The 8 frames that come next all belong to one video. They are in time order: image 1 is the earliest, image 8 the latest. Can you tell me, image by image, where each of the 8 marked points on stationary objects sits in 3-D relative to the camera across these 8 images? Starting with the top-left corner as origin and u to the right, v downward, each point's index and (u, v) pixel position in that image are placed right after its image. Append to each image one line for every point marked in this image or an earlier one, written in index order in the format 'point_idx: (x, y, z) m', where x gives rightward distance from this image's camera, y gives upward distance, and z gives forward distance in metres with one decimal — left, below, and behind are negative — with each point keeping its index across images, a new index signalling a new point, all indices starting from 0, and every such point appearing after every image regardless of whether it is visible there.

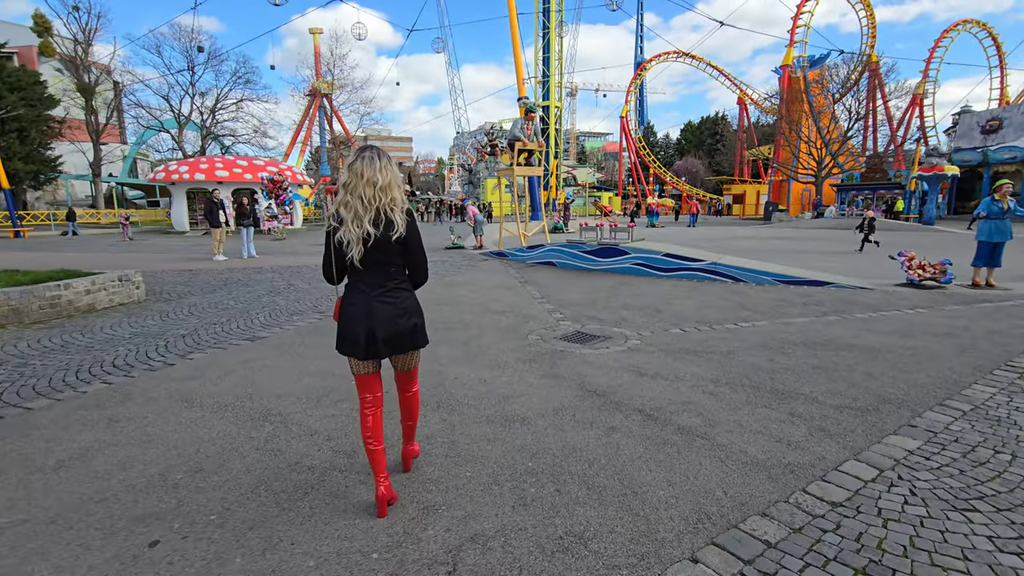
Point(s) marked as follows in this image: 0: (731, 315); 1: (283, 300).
0: (+3.2, -0.4, +7.6) m
1: (-4.0, -0.2, +9.0) m
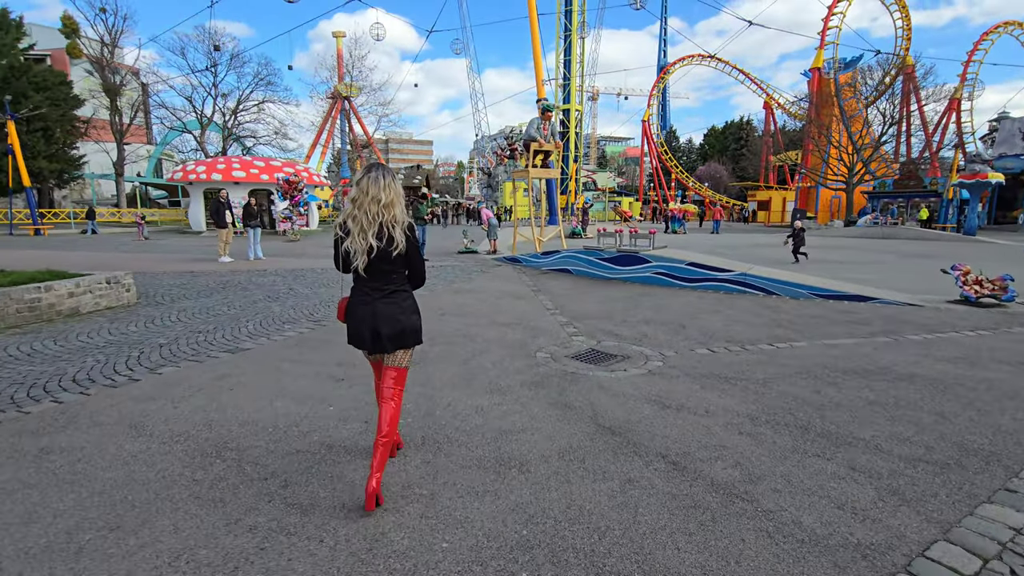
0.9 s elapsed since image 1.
0: (+3.3, -0.6, +6.8) m
1: (-3.9, -0.3, +8.5) m
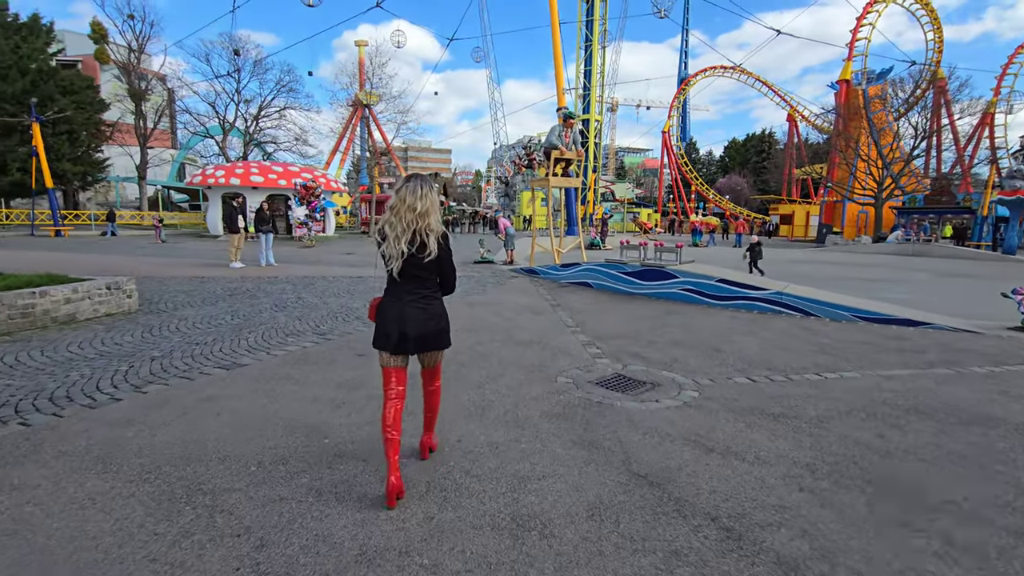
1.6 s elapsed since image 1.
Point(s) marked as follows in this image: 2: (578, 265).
0: (+3.5, -0.9, +6.1) m
1: (-3.6, -0.5, +8.1) m
2: (+1.5, +0.5, +11.7) m
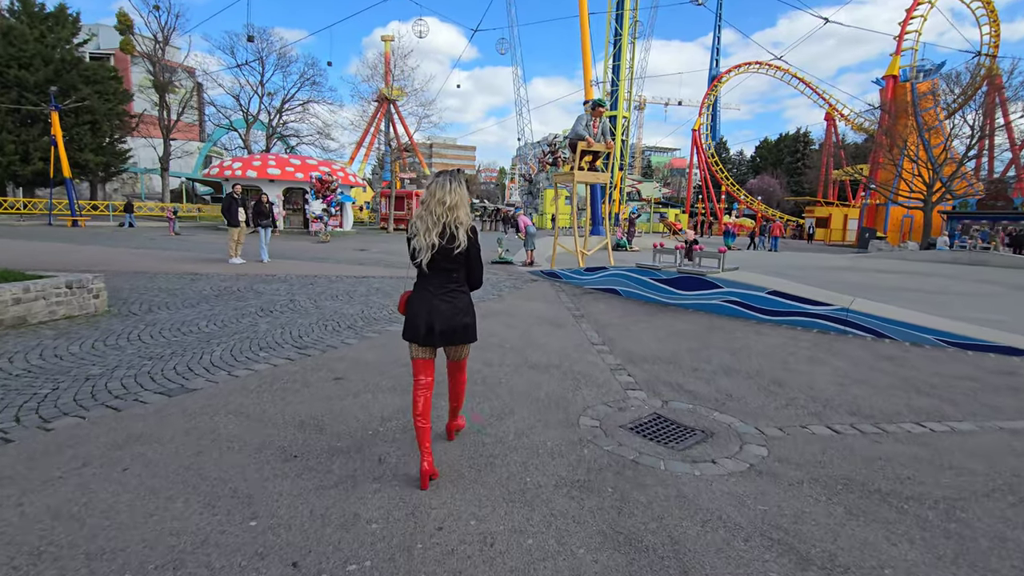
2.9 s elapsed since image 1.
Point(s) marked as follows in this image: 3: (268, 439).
0: (+3.7, -1.1, +4.8) m
1: (-3.4, -0.5, +7.0) m
2: (+1.9, +0.4, +10.5) m
3: (-1.7, -1.1, +3.7) m
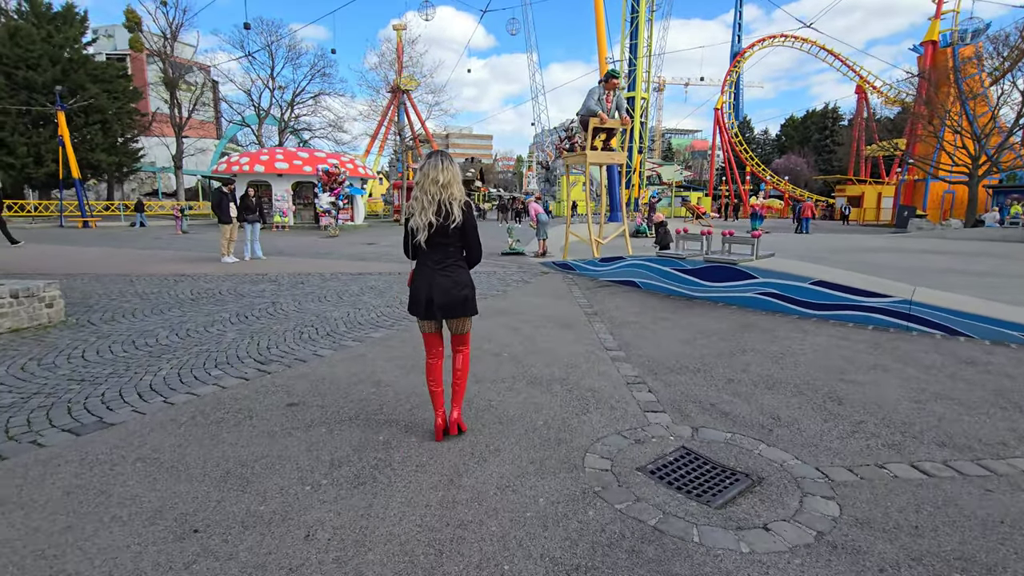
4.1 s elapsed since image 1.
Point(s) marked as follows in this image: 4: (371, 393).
0: (+3.6, -1.0, +3.7) m
1: (-3.4, -0.5, +6.2) m
2: (+2.0, +0.5, +9.4) m
3: (-1.9, -1.2, +2.8) m
4: (-1.2, -0.9, +4.4) m
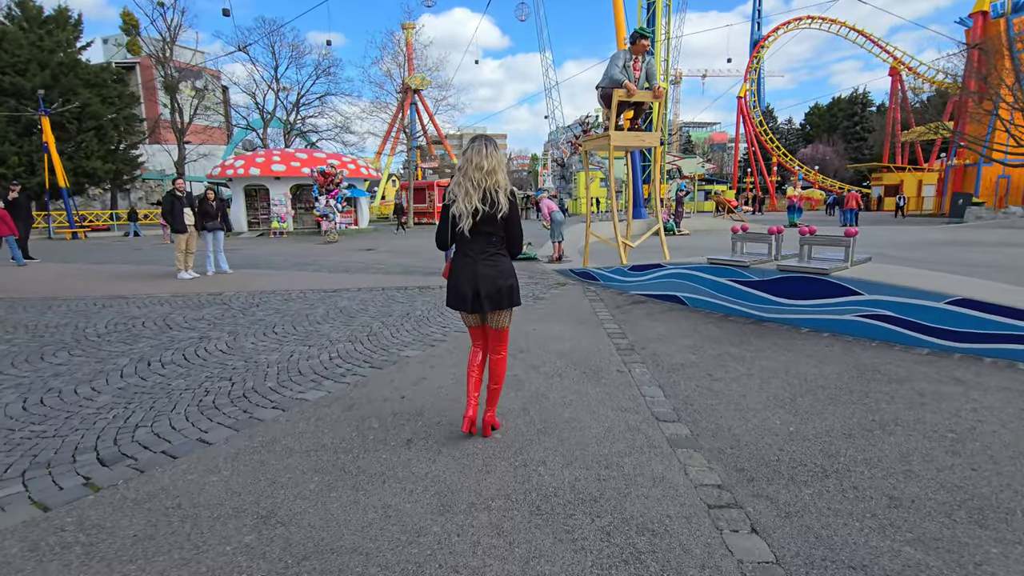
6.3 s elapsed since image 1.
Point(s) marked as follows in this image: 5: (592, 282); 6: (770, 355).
0: (+3.5, -1.2, +1.6) m
1: (-3.3, -0.9, +4.3) m
2: (+2.1, +0.3, +7.3) m
3: (-2.0, -1.5, +0.8) m
4: (-1.3, -1.2, +2.4) m
5: (+1.4, +0.1, +8.9) m
6: (+2.5, -0.6, +4.9) m
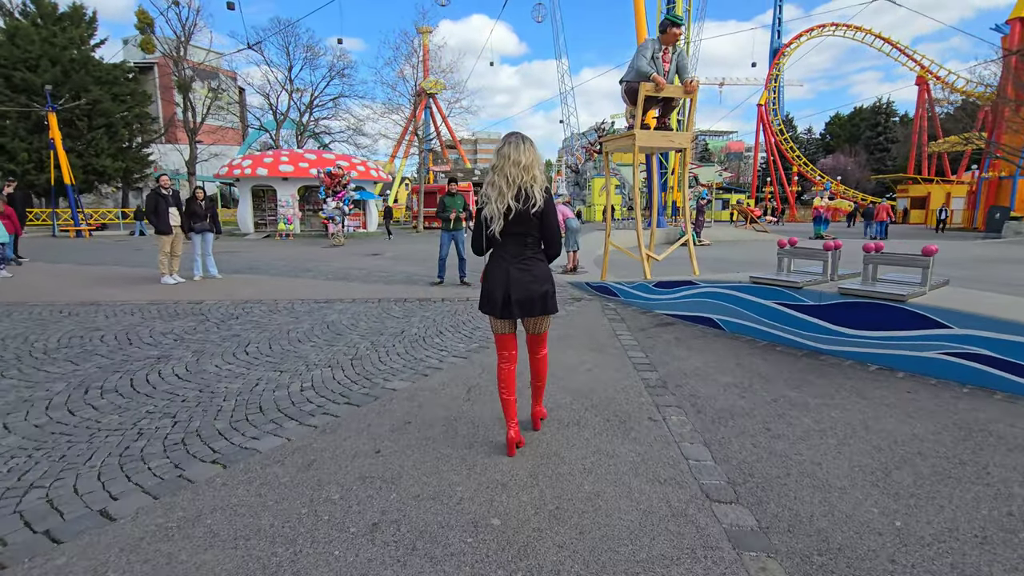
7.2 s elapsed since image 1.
0: (+3.5, -1.4, +0.6) m
1: (-3.3, -1.0, +3.5) m
2: (+2.2, 0.0, +6.4) m
3: (-2.0, -1.6, 0.0) m
4: (-1.3, -1.3, +1.5) m
5: (+1.5, -0.2, +7.9) m
6: (+2.5, -0.9, +3.9) m
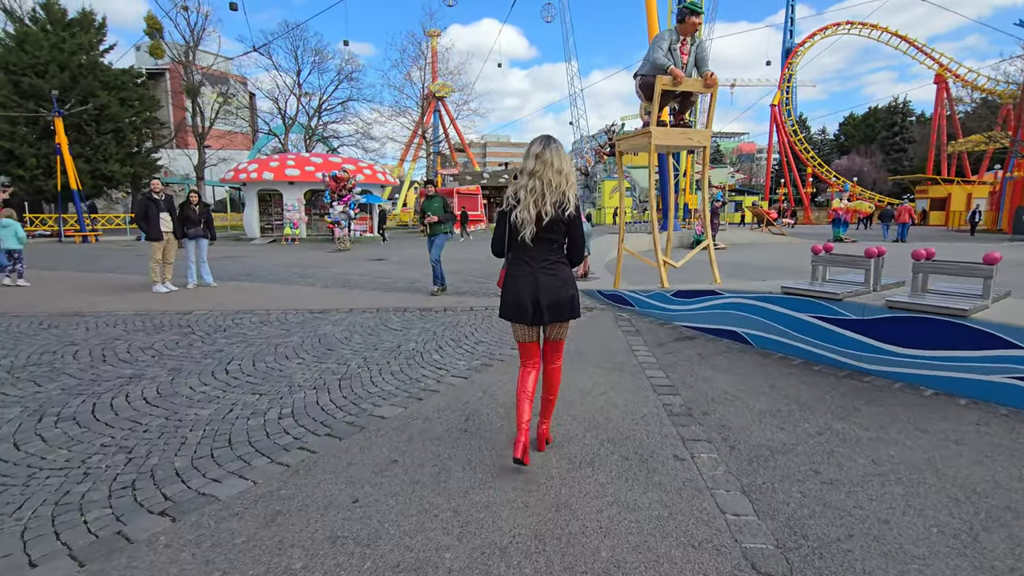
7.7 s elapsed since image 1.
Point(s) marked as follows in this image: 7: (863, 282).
0: (+3.4, -1.5, 0.0) m
1: (-3.3, -1.1, +3.0) m
2: (+2.3, -0.1, +5.8) m
3: (-2.1, -1.7, -0.5) m
4: (-1.3, -1.4, +1.0) m
5: (+1.6, -0.3, +7.4) m
6: (+2.5, -1.0, +3.3) m
7: (+3.4, +0.1, +5.0) m
